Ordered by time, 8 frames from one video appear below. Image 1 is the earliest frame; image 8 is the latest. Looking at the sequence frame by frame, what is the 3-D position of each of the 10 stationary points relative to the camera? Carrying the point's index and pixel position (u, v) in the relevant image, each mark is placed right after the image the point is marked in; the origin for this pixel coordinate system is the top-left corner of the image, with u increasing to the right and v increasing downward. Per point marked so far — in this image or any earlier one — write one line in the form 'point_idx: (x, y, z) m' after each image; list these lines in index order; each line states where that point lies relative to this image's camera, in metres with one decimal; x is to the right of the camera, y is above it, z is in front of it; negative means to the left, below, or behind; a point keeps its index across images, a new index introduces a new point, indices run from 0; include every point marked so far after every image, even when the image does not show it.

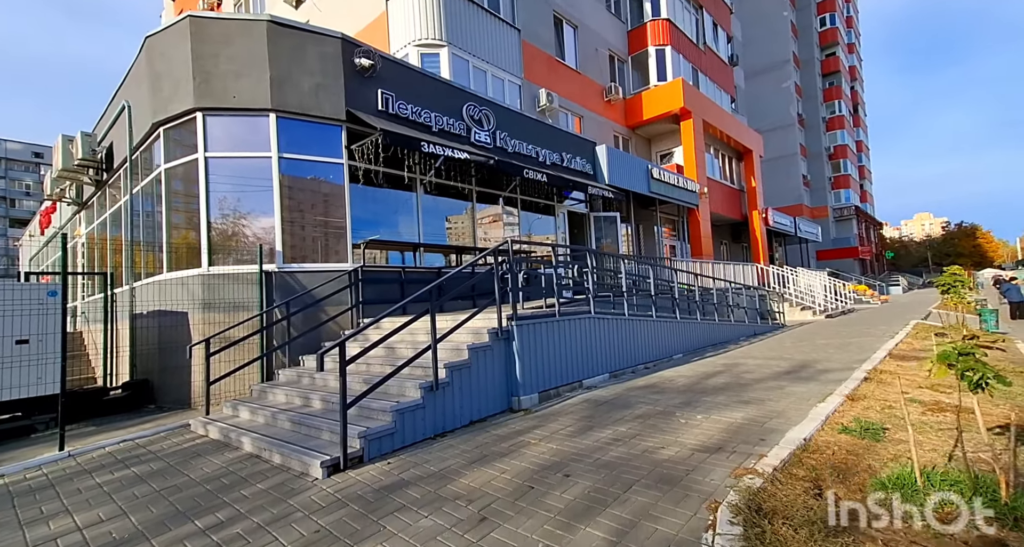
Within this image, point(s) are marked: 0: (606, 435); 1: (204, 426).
0: (+0.9, -1.5, +4.3) m
1: (-3.7, -1.8, +5.8) m
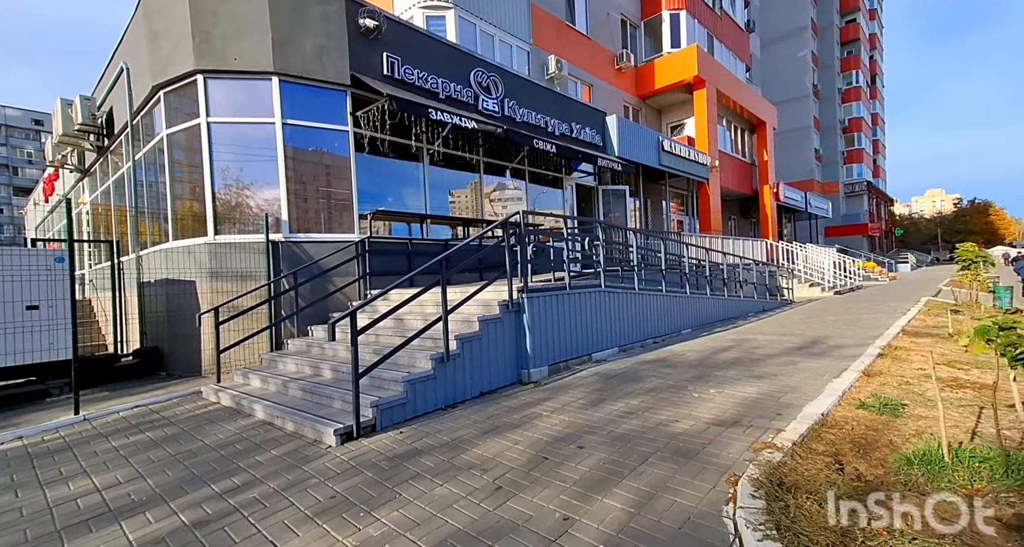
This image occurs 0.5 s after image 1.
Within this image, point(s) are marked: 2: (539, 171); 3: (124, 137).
0: (+1.0, -1.2, +4.3) m
1: (-3.6, -1.4, +5.8) m
2: (+0.7, +2.5, +11.7) m
3: (-7.8, +2.8, +9.6) m
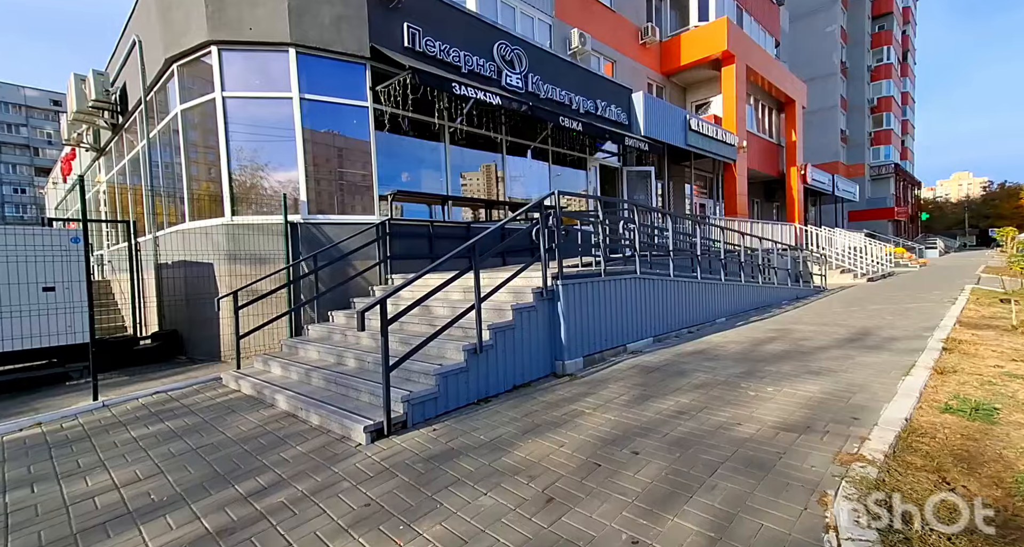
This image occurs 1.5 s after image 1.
0: (+1.3, -1.1, +4.0) m
1: (-3.2, -1.2, +5.6) m
2: (+1.2, +2.9, +11.3) m
3: (-7.3, +3.1, +9.3) m
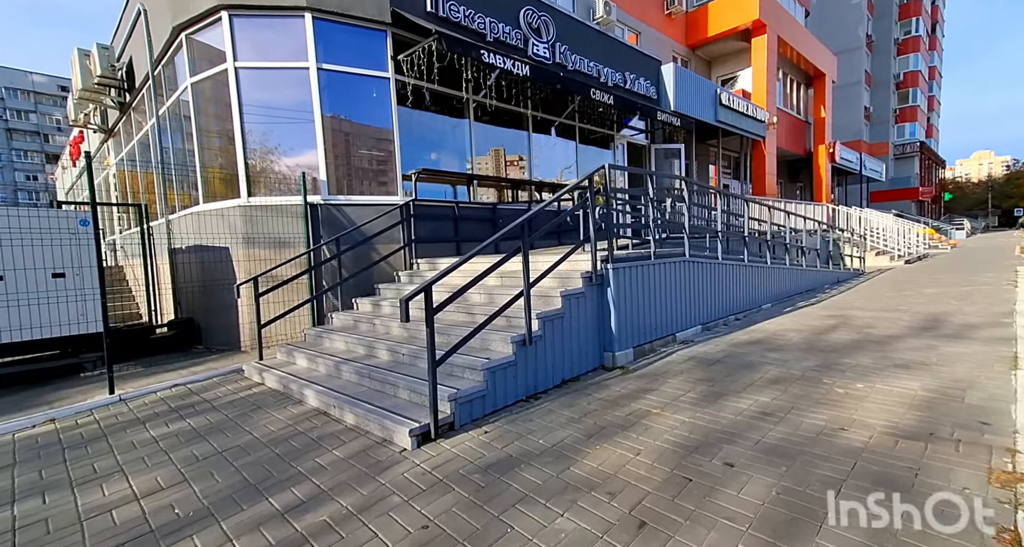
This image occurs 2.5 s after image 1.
0: (+1.7, -1.0, +3.5) m
1: (-2.8, -1.1, +5.2) m
2: (+1.8, +3.3, +10.7) m
3: (-6.8, +3.4, +8.9) m
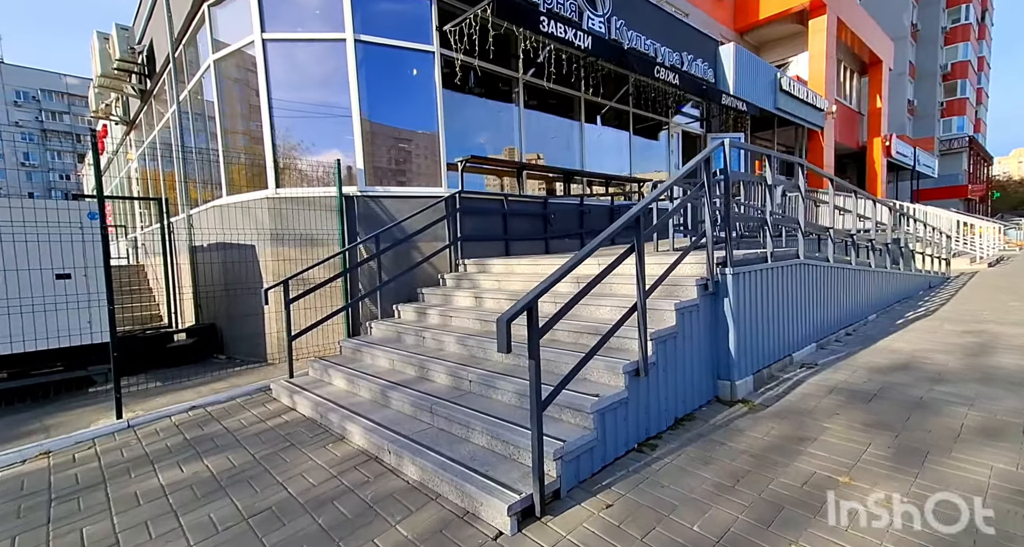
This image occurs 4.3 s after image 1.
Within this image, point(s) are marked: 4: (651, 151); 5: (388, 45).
0: (+2.4, -1.0, +2.5) m
1: (-2.0, -1.1, +4.4) m
2: (+2.7, +3.2, +9.6) m
3: (-5.9, +3.4, +8.1) m
4: (+3.0, +2.7, +10.2) m
5: (-1.5, +2.8, +5.9) m
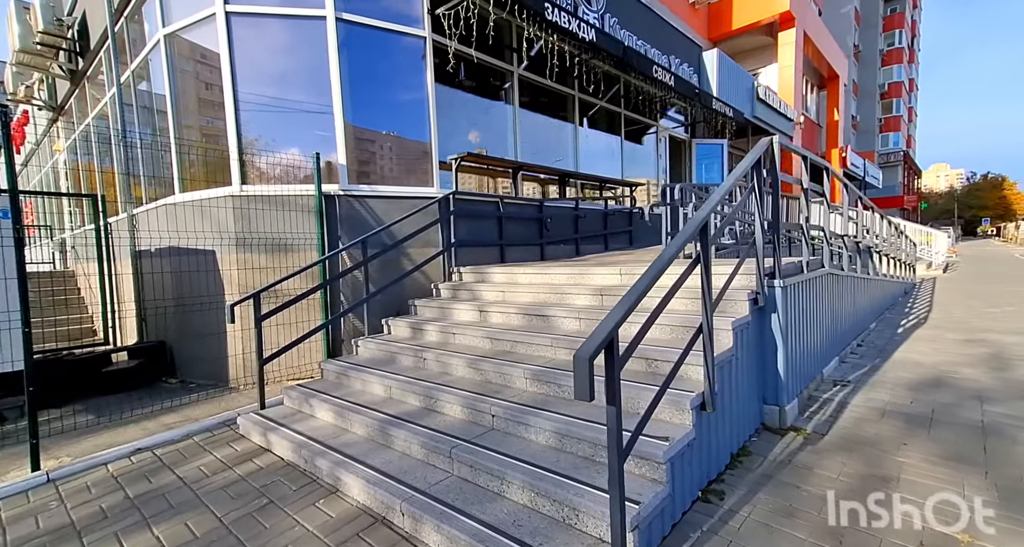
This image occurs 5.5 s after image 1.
0: (+2.7, -1.1, +2.1) m
1: (-1.9, -1.2, +3.6) m
2: (+2.4, +3.1, +9.3) m
3: (-6.1, +3.3, +7.1) m
4: (+2.7, +2.5, +9.9) m
5: (-1.5, +2.7, +5.3) m
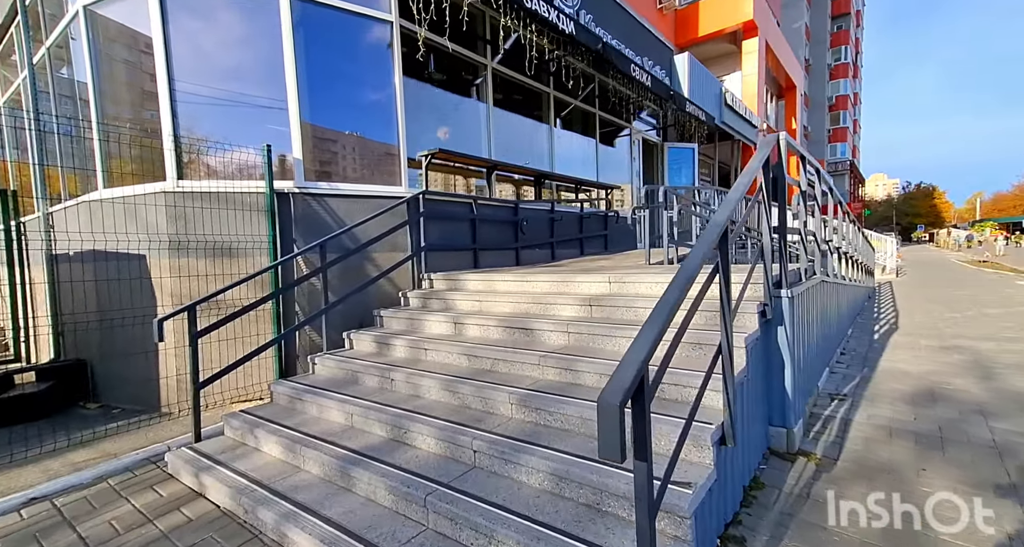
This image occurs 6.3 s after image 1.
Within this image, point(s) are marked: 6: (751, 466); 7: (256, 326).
0: (+2.7, -1.2, +1.9) m
1: (-2.0, -1.3, +3.0) m
2: (+1.9, +3.0, +9.1) m
3: (-6.4, +3.2, +6.2) m
4: (+2.1, +2.4, +9.7) m
5: (-1.8, +2.7, +4.8) m
6: (+1.4, -1.1, +2.8) m
7: (-2.3, -0.5, +4.3) m
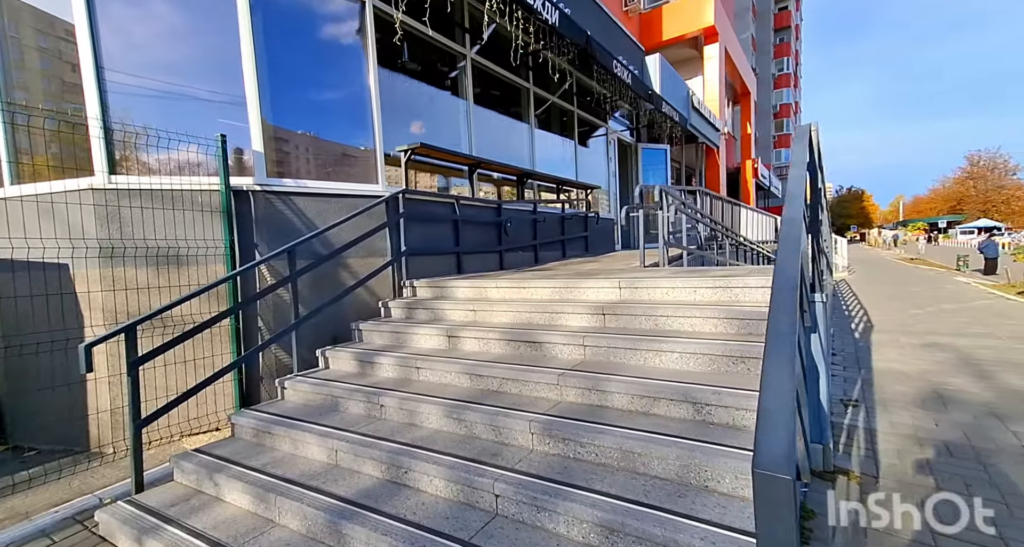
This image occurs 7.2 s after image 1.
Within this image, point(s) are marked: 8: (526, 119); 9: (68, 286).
0: (+2.9, -1.2, +1.7) m
1: (-1.9, -1.3, +2.4) m
2: (+1.4, +2.9, +8.8) m
3: (-6.7, +3.0, +5.3) m
4: (+1.5, +2.4, +9.5) m
5: (-1.9, +2.6, +4.2) m
6: (+1.5, -1.1, +2.5) m
7: (-2.3, -0.6, +3.6) m
8: (+0.2, +2.4, +7.2) m
9: (-3.3, -0.1, +3.6) m
